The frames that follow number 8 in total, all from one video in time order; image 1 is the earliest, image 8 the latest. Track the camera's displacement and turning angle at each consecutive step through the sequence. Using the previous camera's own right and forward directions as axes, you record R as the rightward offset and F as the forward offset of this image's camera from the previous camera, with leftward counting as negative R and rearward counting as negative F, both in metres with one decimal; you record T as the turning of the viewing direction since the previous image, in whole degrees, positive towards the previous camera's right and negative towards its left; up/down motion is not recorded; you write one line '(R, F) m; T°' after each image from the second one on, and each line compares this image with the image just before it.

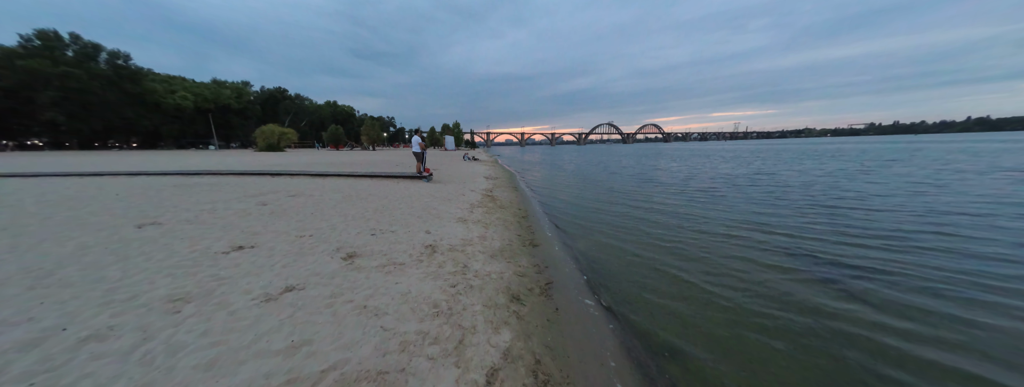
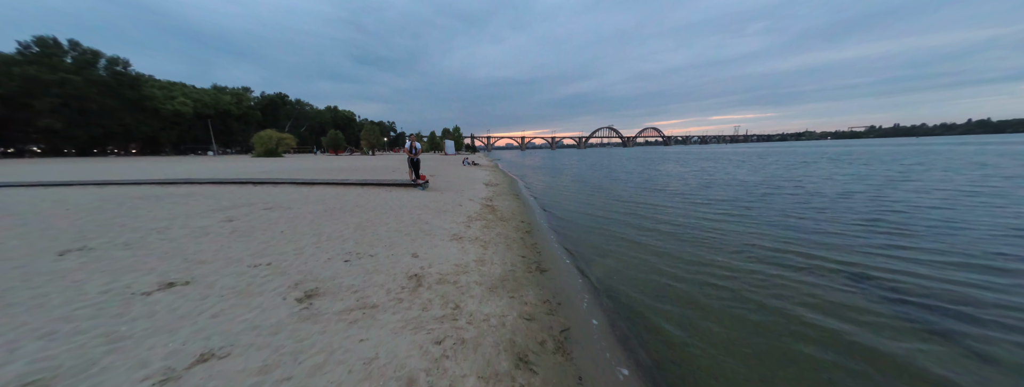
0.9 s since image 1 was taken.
(0.0, +1.1) m; 0°
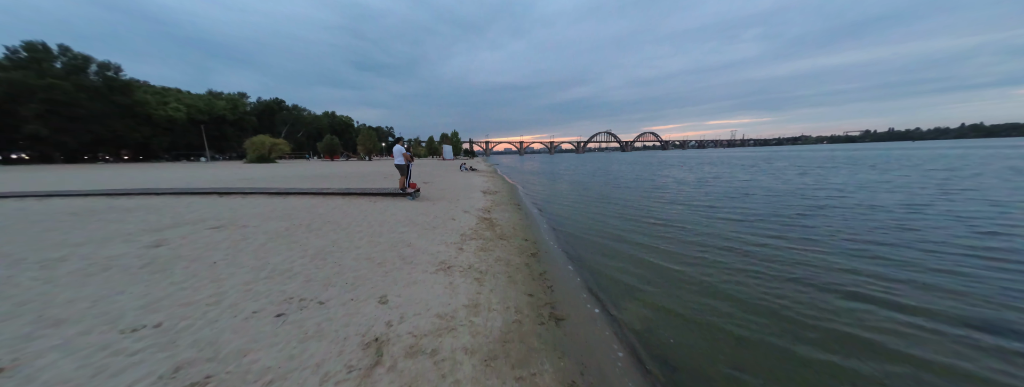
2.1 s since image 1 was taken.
(-0.1, +1.5) m; 0°
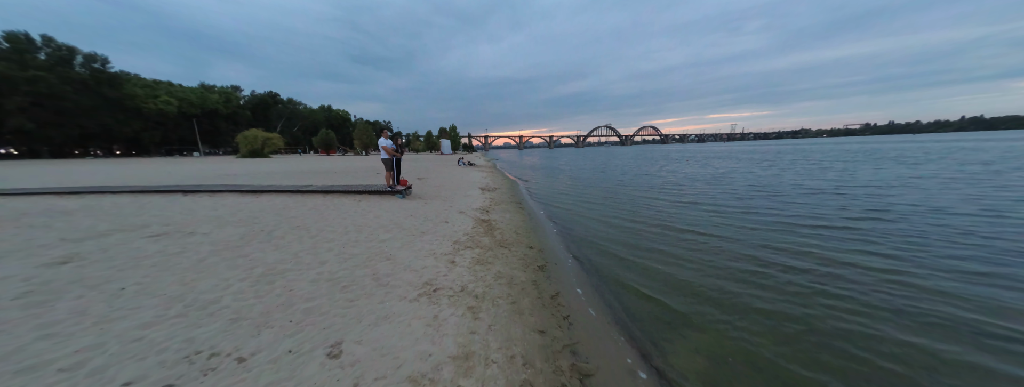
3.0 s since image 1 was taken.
(-0.1, +1.2) m; 0°
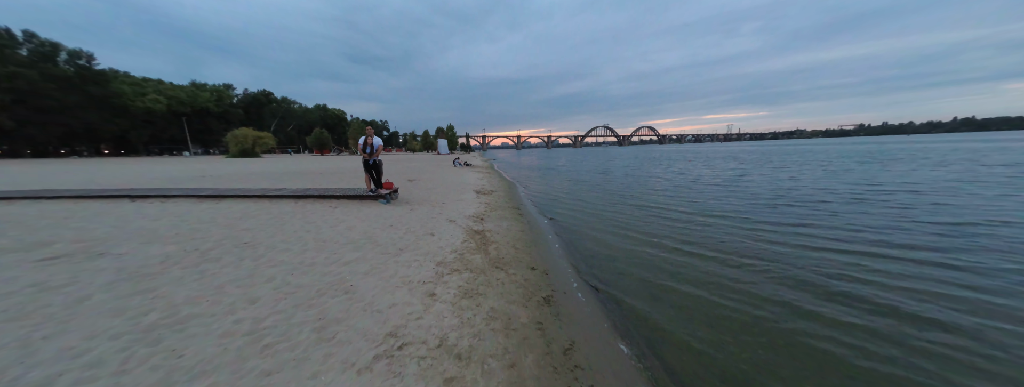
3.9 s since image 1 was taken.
(0.0, +1.2) m; 0°
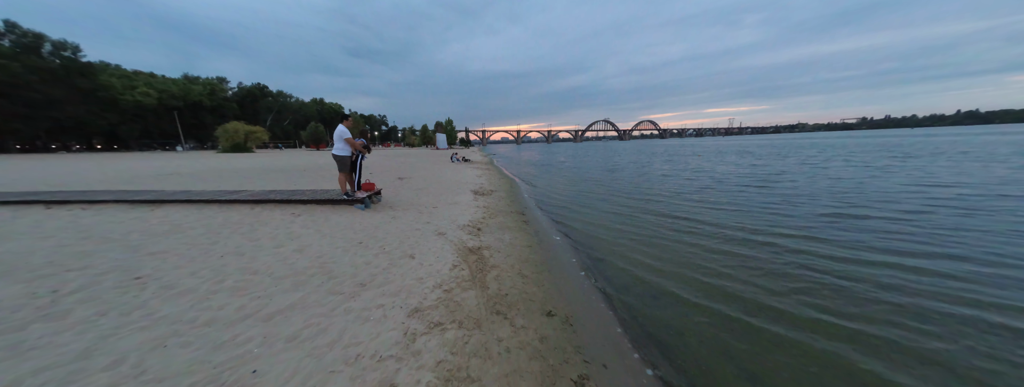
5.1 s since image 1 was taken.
(-0.1, +1.7) m; 0°
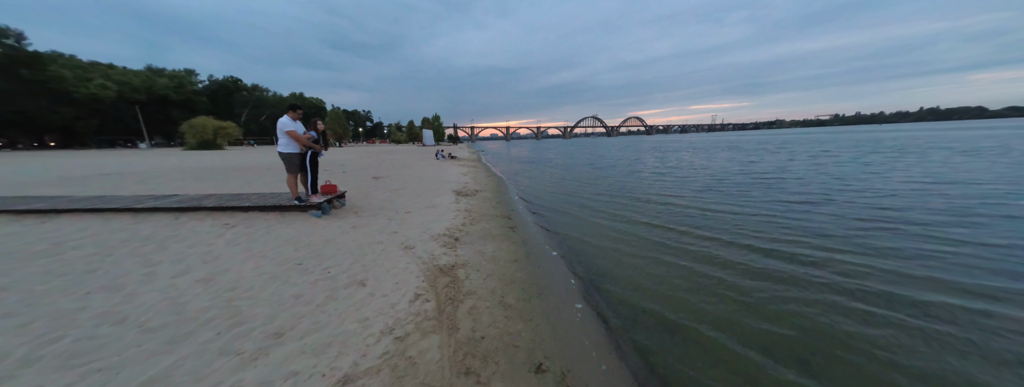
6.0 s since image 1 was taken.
(+0.1, +1.1) m; +2°
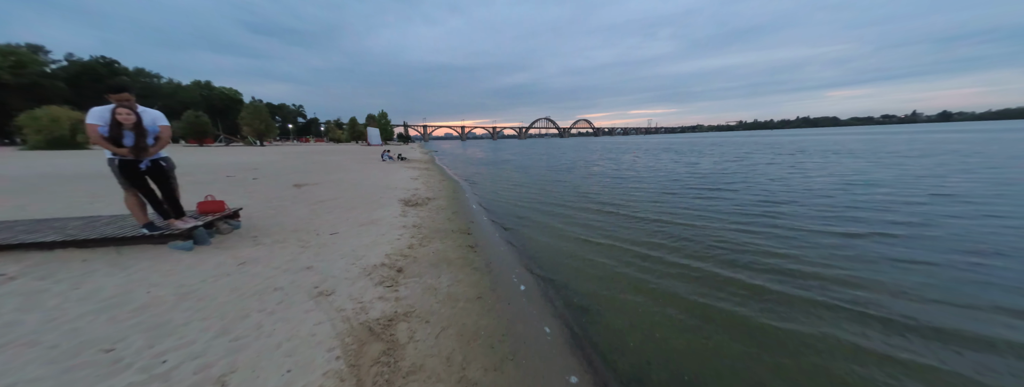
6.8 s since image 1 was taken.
(-0.1, +1.2) m; +9°
